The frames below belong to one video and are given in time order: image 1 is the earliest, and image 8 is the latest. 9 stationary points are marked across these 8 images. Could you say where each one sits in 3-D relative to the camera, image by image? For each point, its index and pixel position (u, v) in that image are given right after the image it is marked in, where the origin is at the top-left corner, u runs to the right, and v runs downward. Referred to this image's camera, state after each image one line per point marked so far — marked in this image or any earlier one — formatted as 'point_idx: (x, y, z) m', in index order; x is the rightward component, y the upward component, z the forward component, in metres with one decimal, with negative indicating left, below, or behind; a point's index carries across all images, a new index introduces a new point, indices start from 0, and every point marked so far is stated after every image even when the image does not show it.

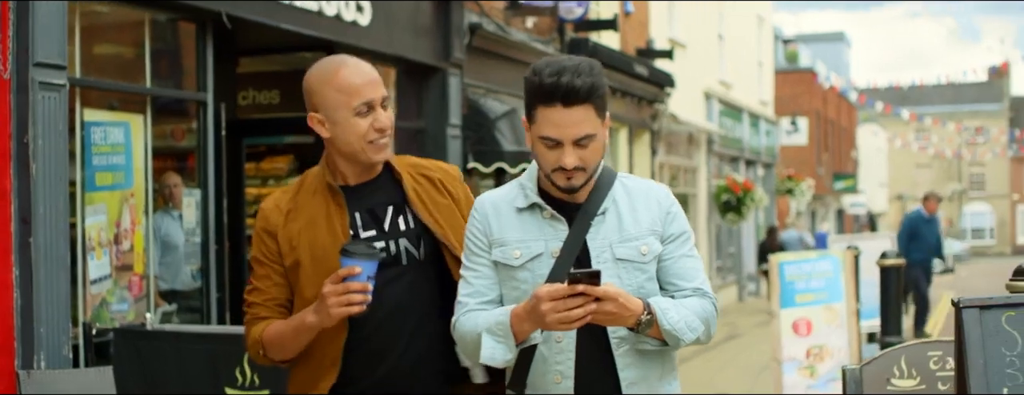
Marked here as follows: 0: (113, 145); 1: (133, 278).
0: (-2.2, +0.3, +7.2) m
1: (-2.2, -0.5, +7.5) m
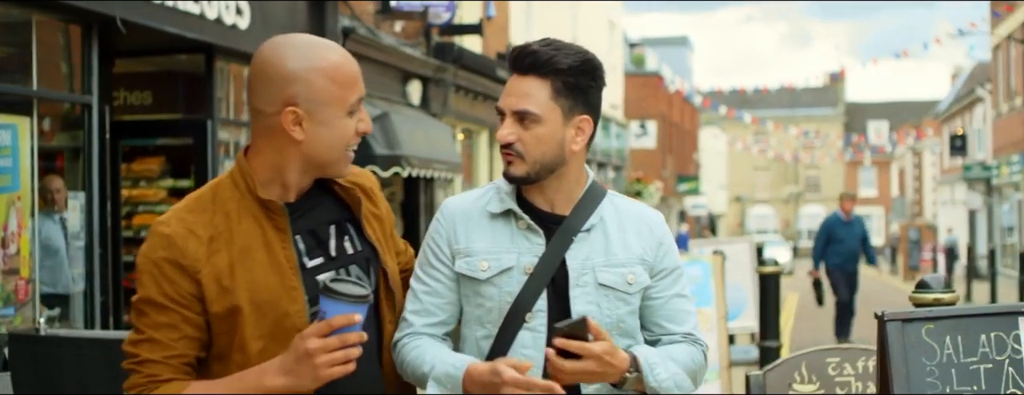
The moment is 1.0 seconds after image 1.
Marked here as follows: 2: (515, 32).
0: (-2.8, +0.3, +7.1) m
1: (-2.8, -0.5, +7.4) m
2: (0.0, +2.5, +19.3) m
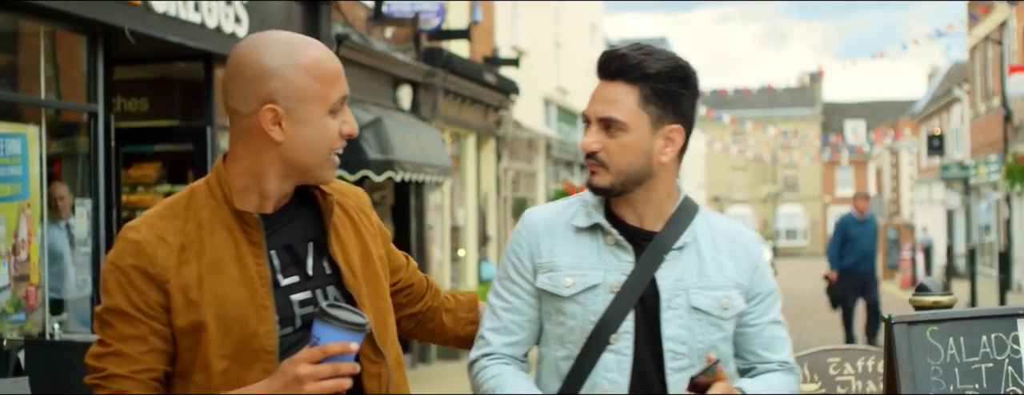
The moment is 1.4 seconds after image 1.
0: (-2.8, +0.2, +7.2) m
1: (-2.8, -0.5, +7.5) m
2: (-0.2, +2.4, +19.5) m
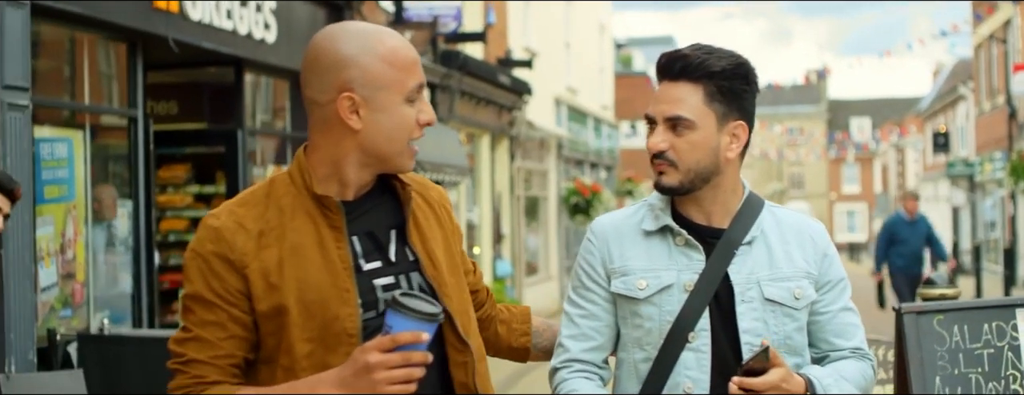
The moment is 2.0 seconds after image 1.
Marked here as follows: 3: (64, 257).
0: (-2.7, +0.2, +7.6) m
1: (-2.6, -0.5, +7.9) m
2: (0.0, +2.4, +19.9) m
3: (-2.7, -0.4, +7.7) m
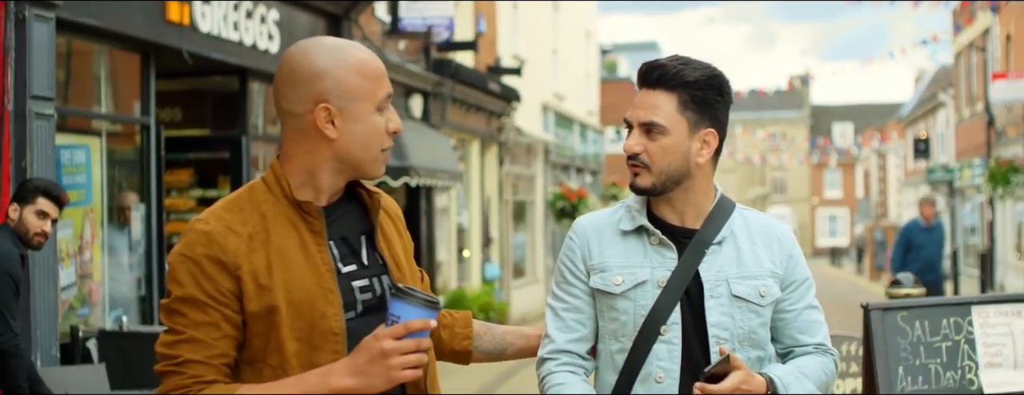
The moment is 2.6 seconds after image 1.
0: (-2.7, +0.2, +8.0) m
1: (-2.7, -0.6, +8.2) m
2: (-0.1, +2.4, +20.3) m
3: (-2.7, -0.4, +8.1) m
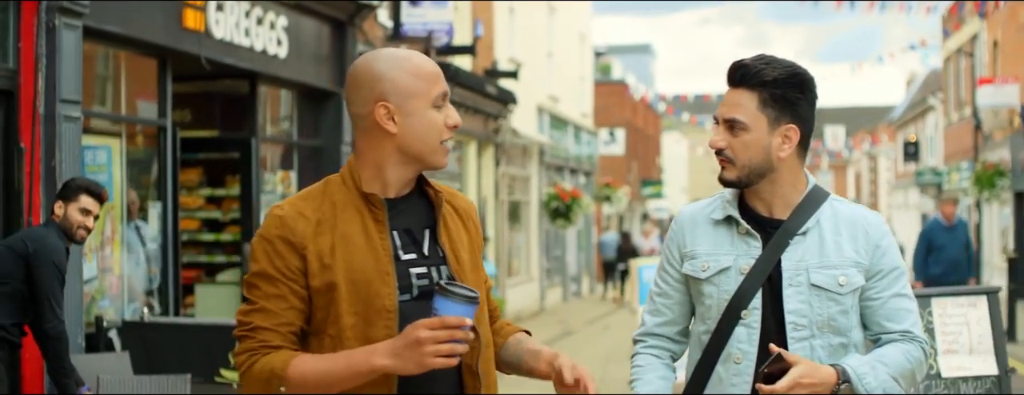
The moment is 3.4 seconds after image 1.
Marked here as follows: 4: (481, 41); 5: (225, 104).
0: (-2.7, +0.2, +8.4) m
1: (-2.7, -0.5, +8.7) m
2: (-0.2, +2.4, +20.7) m
3: (-2.7, -0.4, +8.5) m
4: (-0.5, +2.3, +19.3) m
5: (-2.5, +0.8, +11.4) m
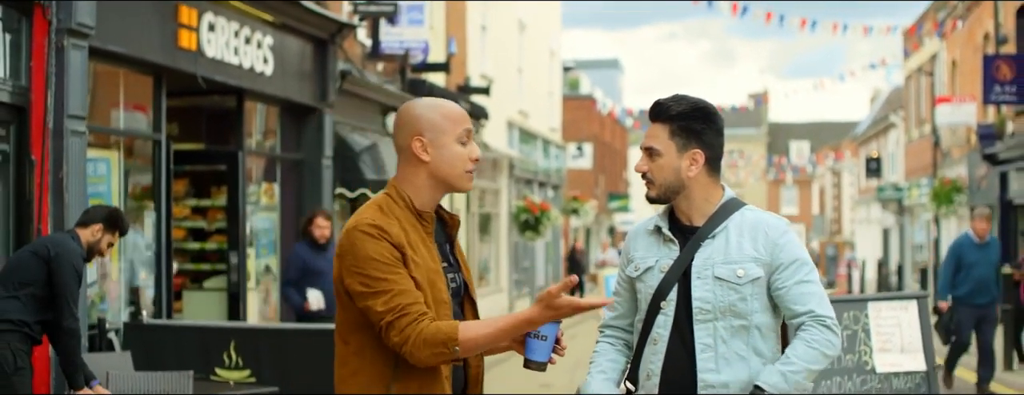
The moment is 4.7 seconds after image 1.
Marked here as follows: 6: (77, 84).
0: (-2.8, +0.1, +8.9) m
1: (-2.8, -0.6, +9.2) m
2: (-0.7, +2.2, +21.3) m
3: (-2.8, -0.4, +9.0) m
4: (-0.9, +2.1, +19.8) m
5: (-2.7, +0.7, +11.9) m
6: (-2.7, +0.7, +8.0) m
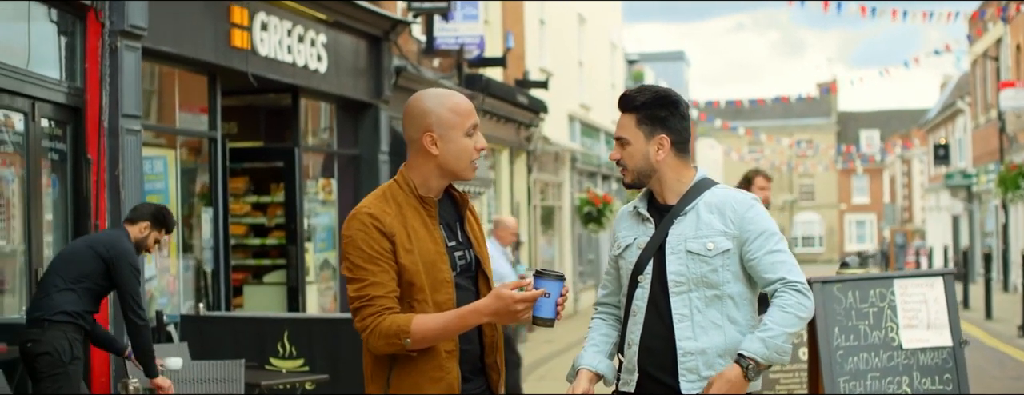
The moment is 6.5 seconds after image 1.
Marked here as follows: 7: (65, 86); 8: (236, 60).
0: (-2.5, +0.2, +9.2) m
1: (-2.5, -0.6, +9.4) m
2: (+0.3, +2.3, +21.4) m
3: (-2.5, -0.4, +9.3) m
4: (0.0, +2.2, +20.0) m
5: (-2.3, +0.8, +12.2) m
6: (-2.4, +0.7, +8.3) m
7: (-2.6, +0.7, +7.7) m
8: (-2.1, +1.1, +10.0) m
